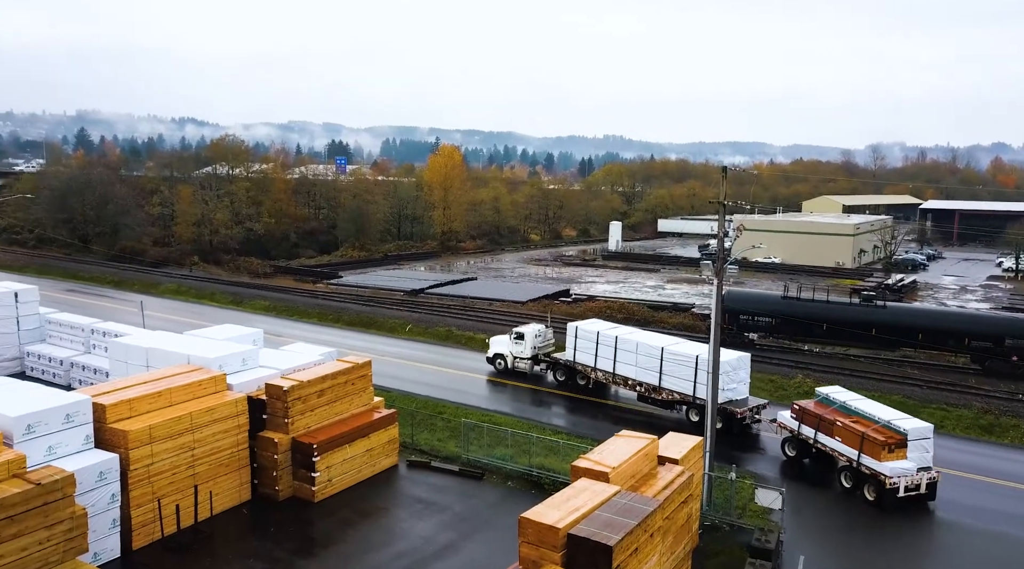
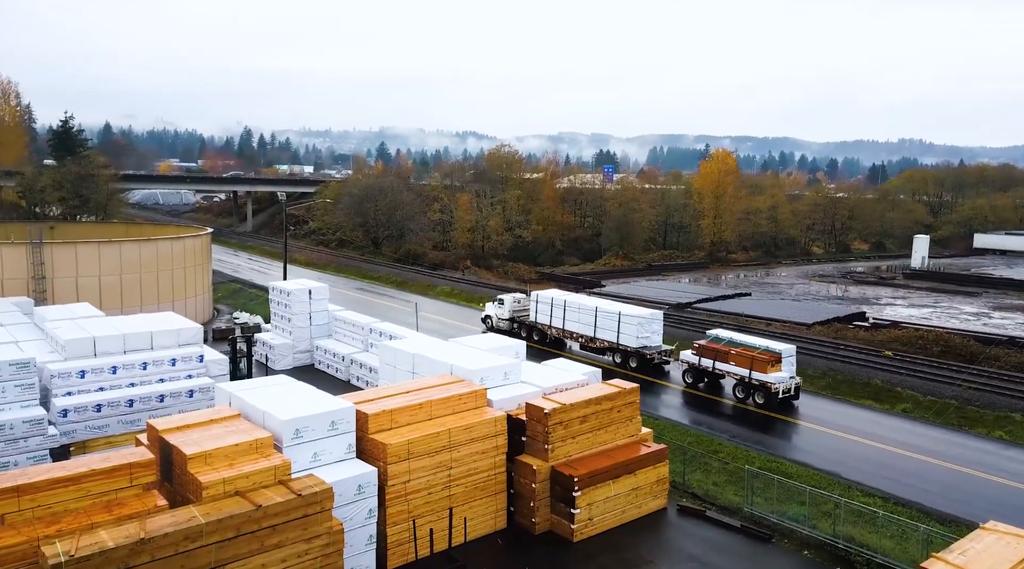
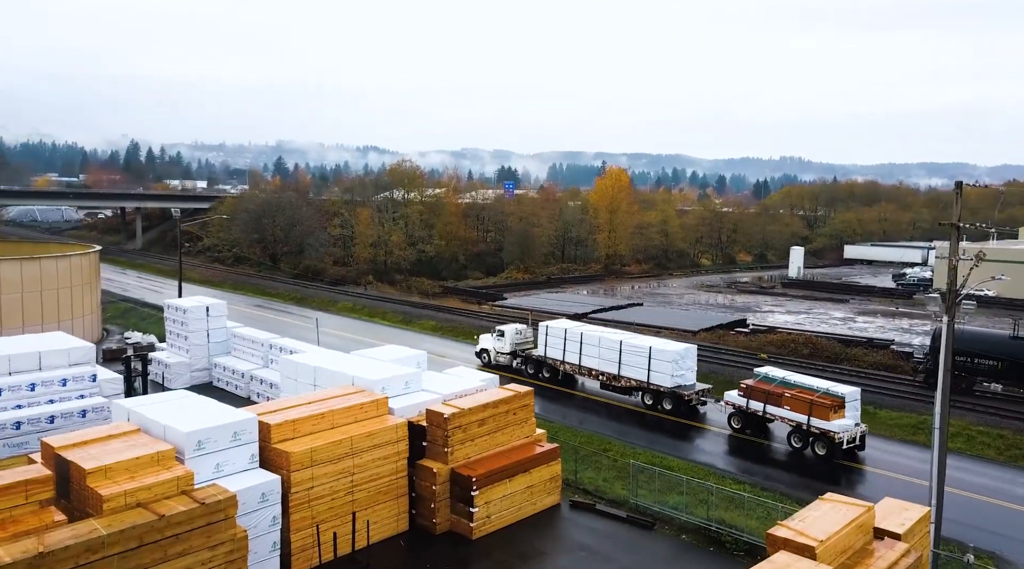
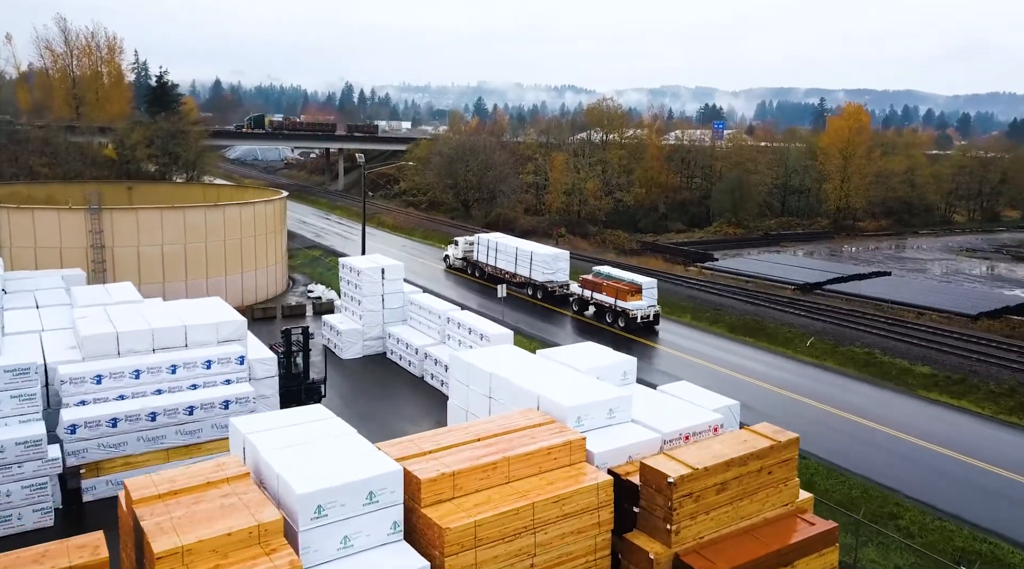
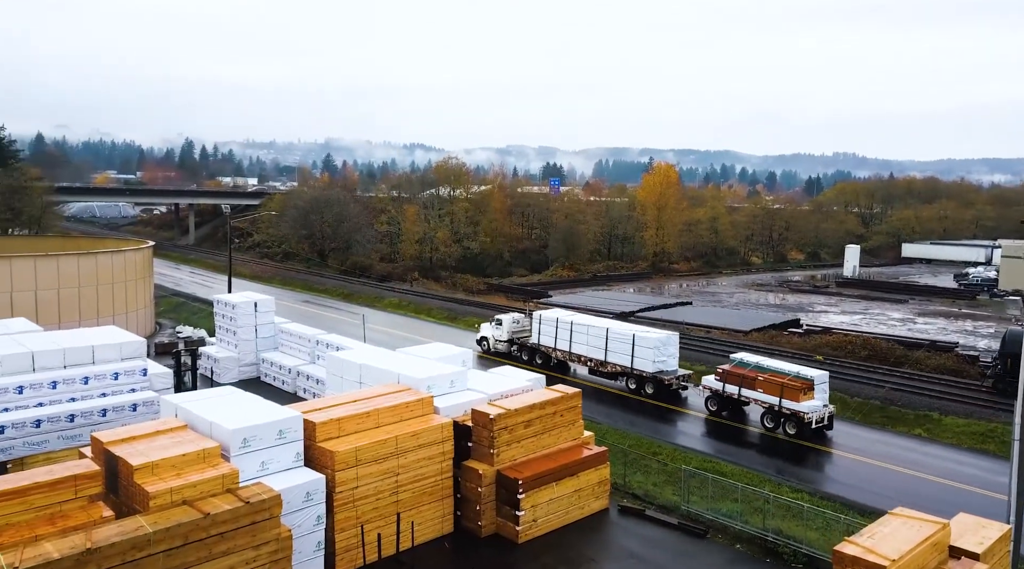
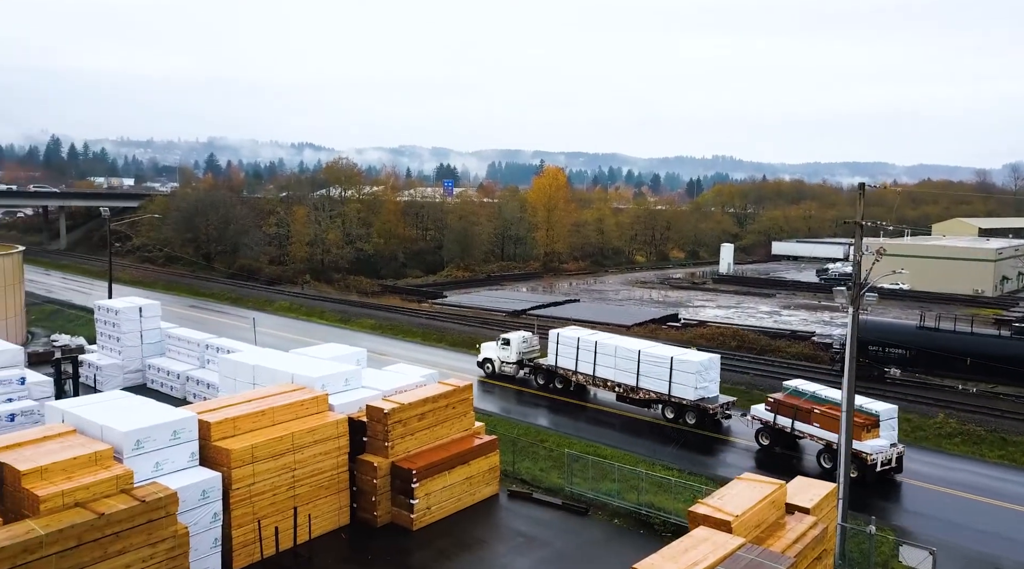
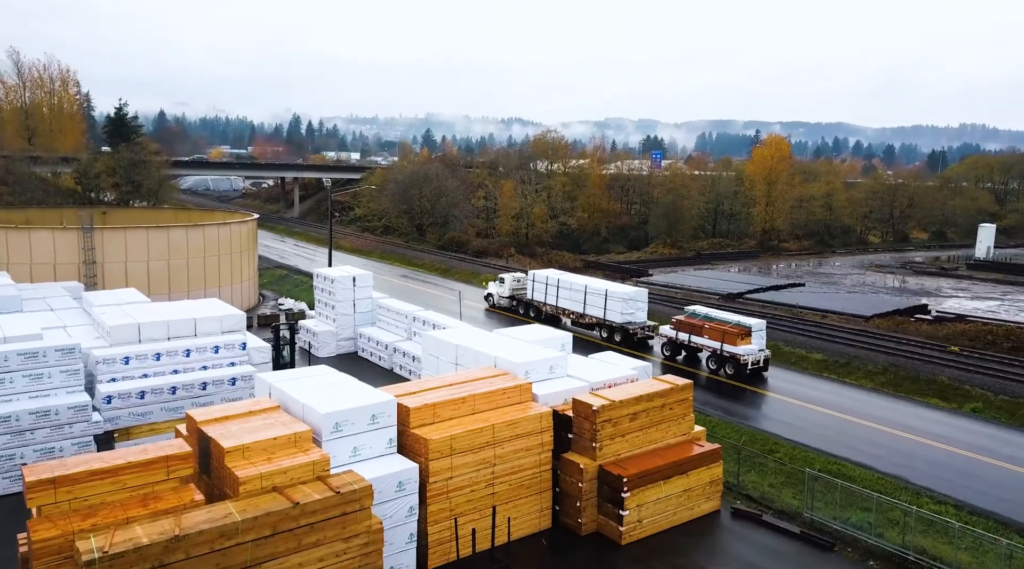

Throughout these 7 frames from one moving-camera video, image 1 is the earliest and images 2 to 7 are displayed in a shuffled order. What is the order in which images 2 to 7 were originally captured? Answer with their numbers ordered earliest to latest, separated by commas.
6, 3, 5, 2, 7, 4
